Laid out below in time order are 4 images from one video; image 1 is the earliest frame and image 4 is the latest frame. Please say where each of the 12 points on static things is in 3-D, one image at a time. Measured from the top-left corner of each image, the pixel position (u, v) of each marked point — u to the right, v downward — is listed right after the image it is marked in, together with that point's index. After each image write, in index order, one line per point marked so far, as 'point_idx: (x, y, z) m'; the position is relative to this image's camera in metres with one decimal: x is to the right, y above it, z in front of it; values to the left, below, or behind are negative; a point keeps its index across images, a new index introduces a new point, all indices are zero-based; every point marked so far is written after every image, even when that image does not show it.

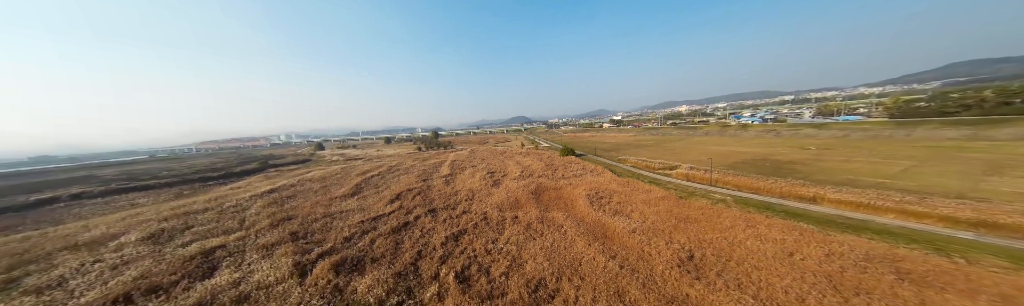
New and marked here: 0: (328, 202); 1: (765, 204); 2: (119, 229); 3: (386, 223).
0: (-17.5, -4.7, +18.1) m
1: (+15.9, -3.3, +11.9) m
2: (-34.8, -6.6, +16.9) m
3: (-8.6, -4.8, +12.9) m
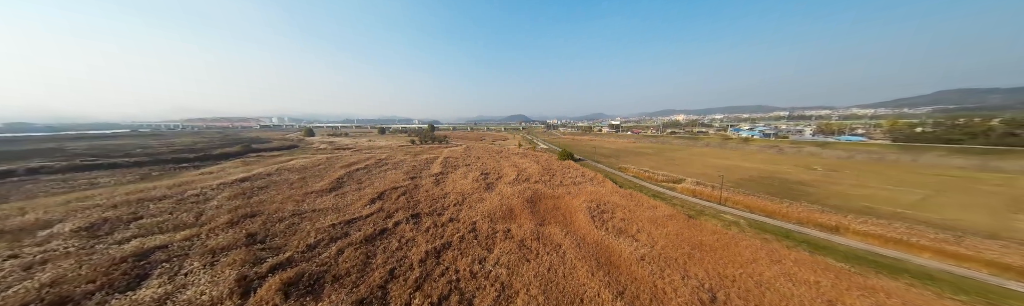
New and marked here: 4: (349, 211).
0: (-18.1, -3.8, +16.3) m
1: (+15.5, -4.5, +10.8) m
2: (-35.4, -4.7, +14.8) m
3: (-9.1, -4.5, +11.3) m
4: (-11.6, -4.1, +13.6) m
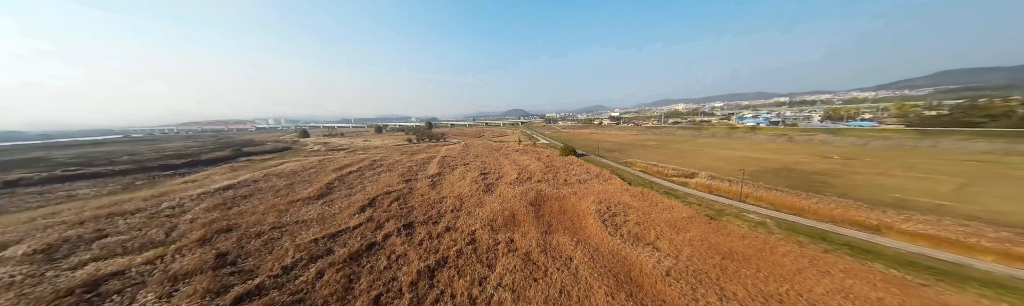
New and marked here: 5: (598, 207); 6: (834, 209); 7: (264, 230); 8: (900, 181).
0: (-17.9, -4.3, +15.1) m
1: (+15.7, -4.1, +9.7) m
2: (-35.2, -5.7, +13.5) m
3: (-8.9, -4.8, +10.1) m
4: (-11.5, -4.5, +12.4) m
5: (+5.8, -3.7, +12.9) m
6: (+19.2, -3.4, +11.4) m
7: (-15.5, -4.8, +11.9) m
8: (+31.1, -2.2, +15.3) m
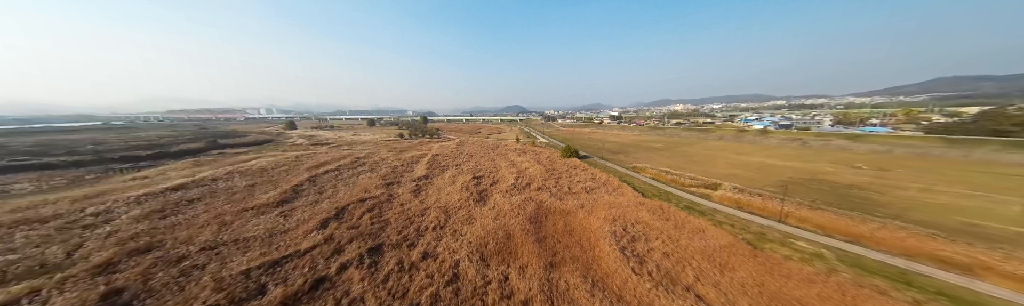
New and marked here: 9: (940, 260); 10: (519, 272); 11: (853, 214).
0: (-18.2, -4.2, +12.4) m
1: (+15.4, -4.9, +7.6) m
2: (-35.5, -5.3, +10.6) m
3: (-9.1, -5.1, +7.6) m
4: (-11.7, -4.6, +9.8) m
5: (+5.6, -4.2, +10.7) m
6: (+19.0, -4.1, +9.3) m
7: (-15.7, -4.9, +9.3) m
8: (+30.8, -3.2, +13.4) m
9: (+18.2, -4.6, +8.1) m
10: (+0.3, -4.8, +7.9) m
11: (+20.6, -3.6, +11.5) m
